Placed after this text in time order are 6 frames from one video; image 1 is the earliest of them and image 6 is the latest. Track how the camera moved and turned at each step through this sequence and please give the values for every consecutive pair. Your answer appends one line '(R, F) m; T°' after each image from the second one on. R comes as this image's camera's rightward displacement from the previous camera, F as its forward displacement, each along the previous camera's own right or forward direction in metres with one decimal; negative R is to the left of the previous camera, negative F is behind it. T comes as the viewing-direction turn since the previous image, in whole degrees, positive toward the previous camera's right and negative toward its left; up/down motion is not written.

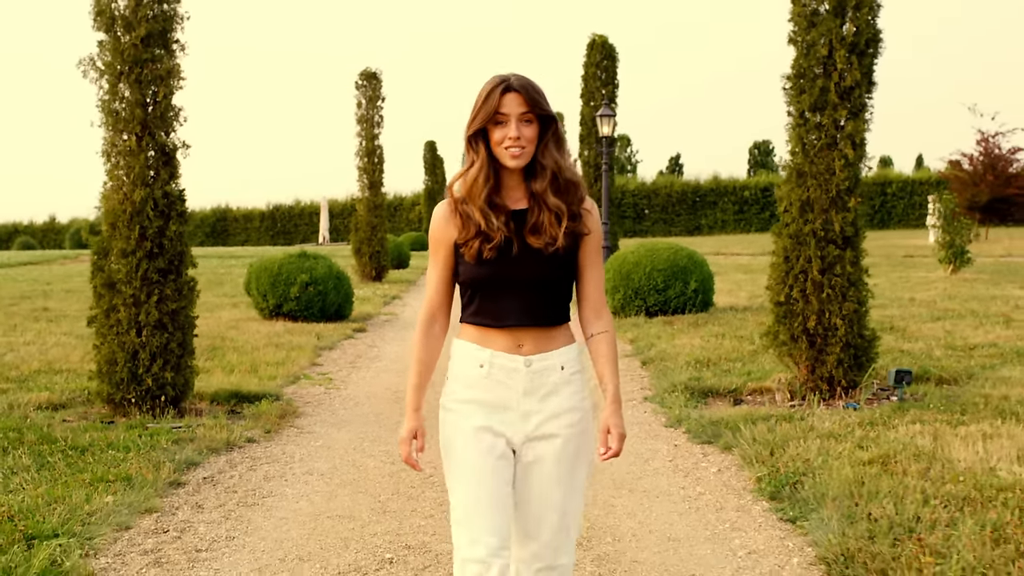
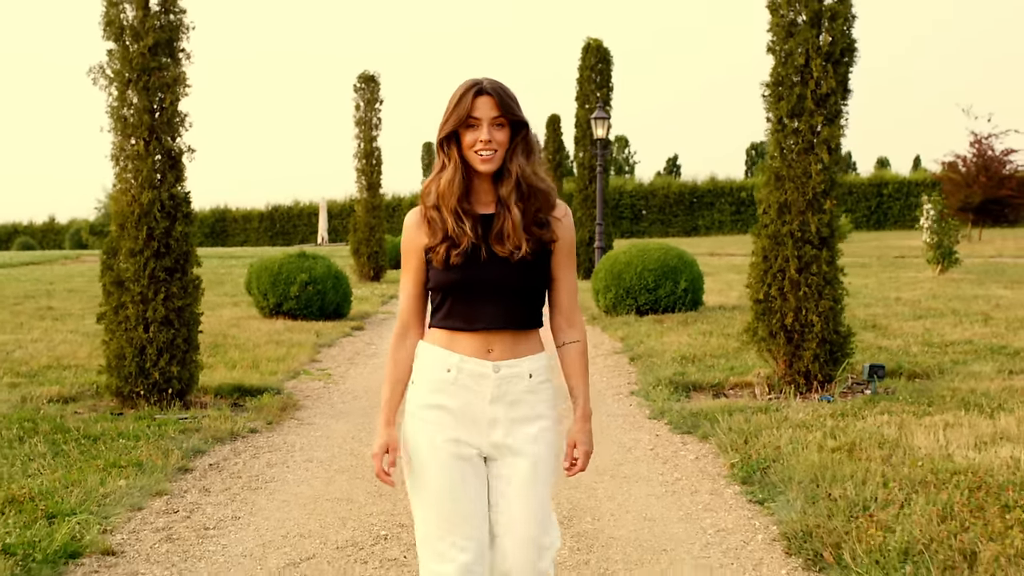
(+0.1, -0.4) m; 0°
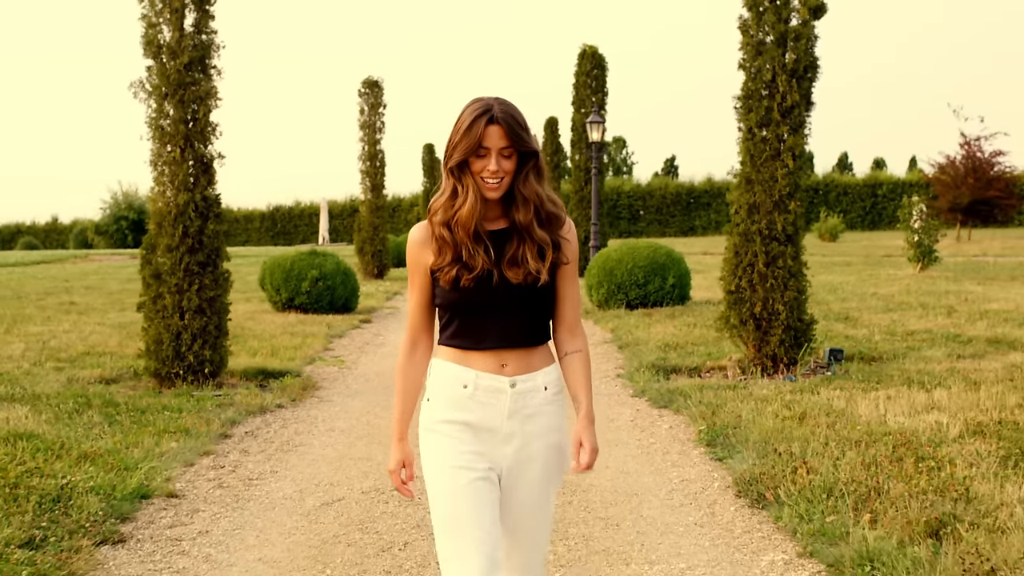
(0.0, -0.9) m; 0°
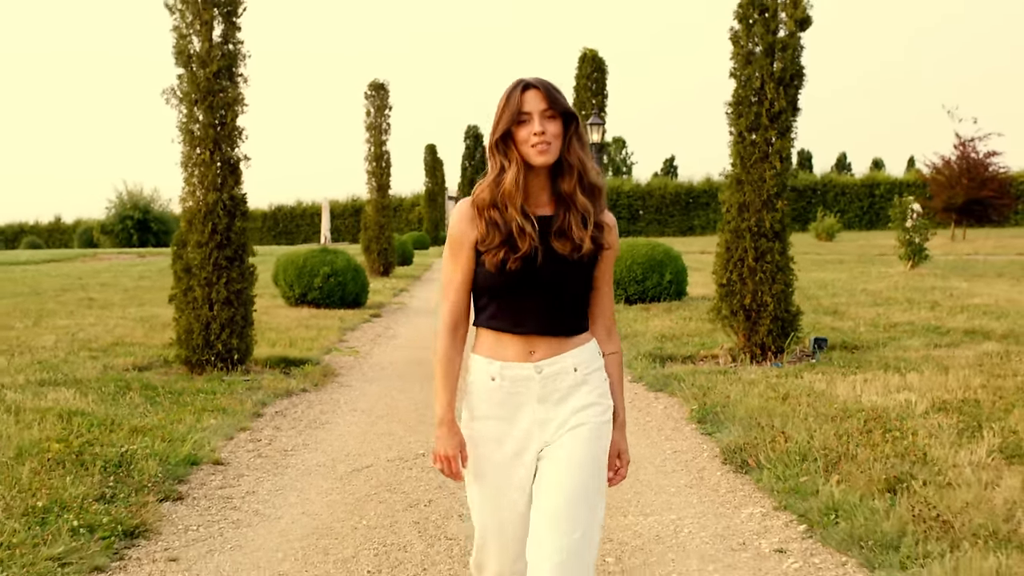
(-0.1, -0.7) m; 0°
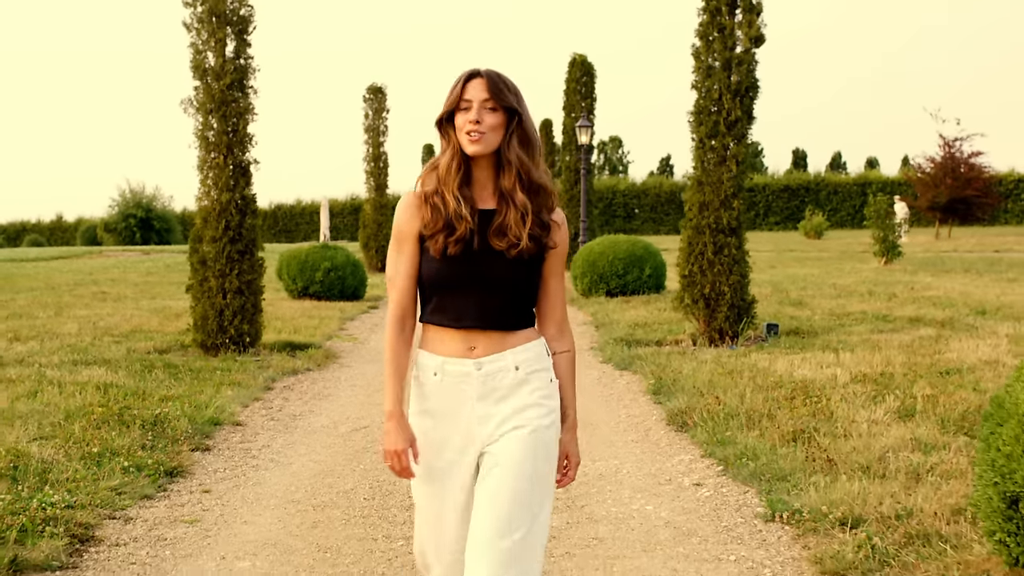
(+0.2, -1.1) m; 0°
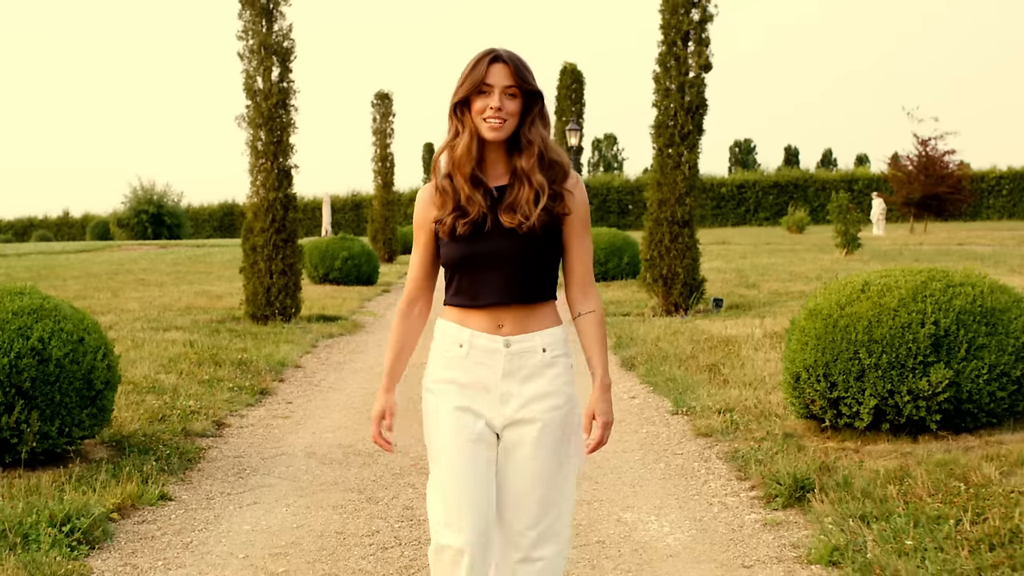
(+0.1, -2.4) m; 0°
